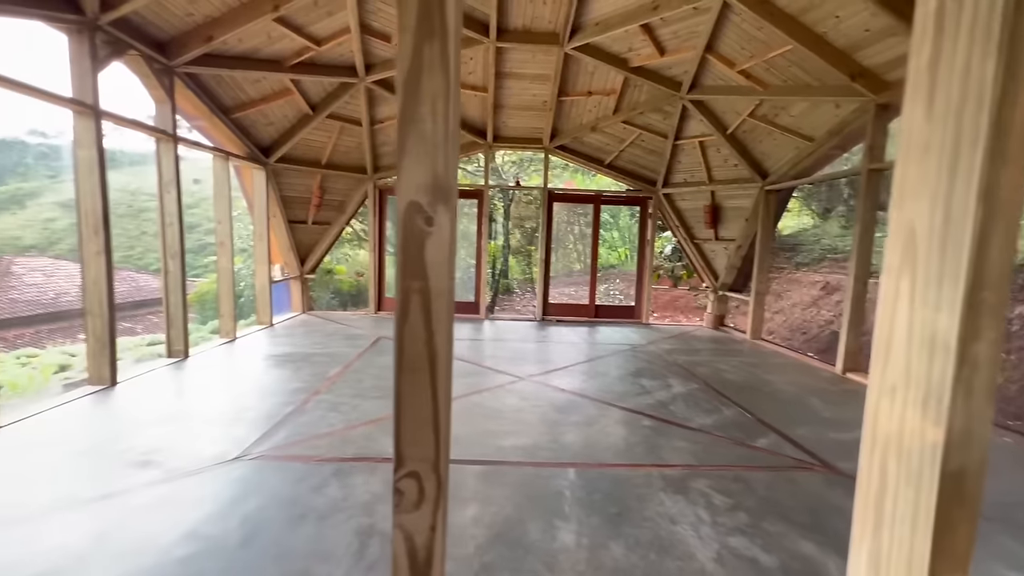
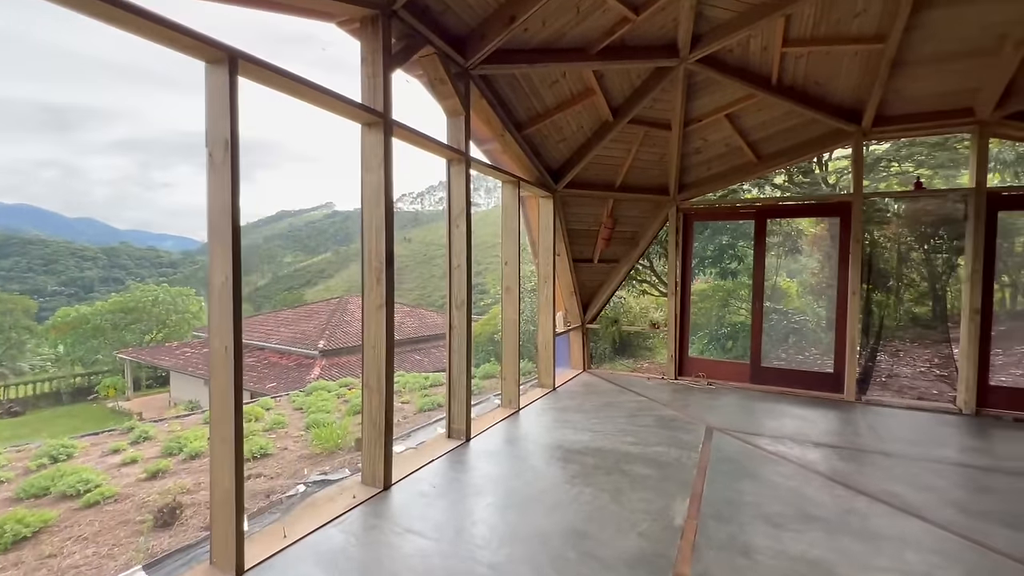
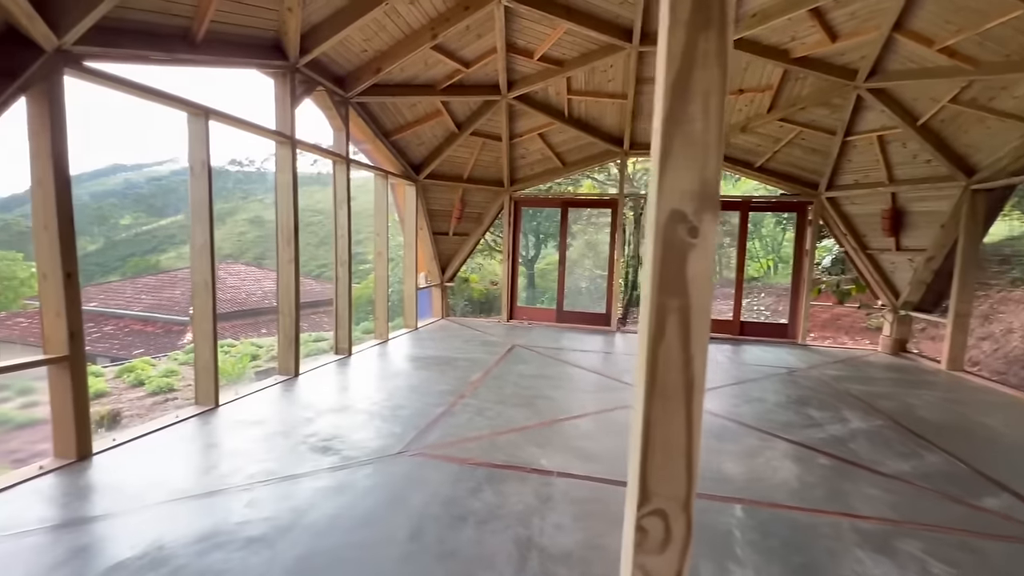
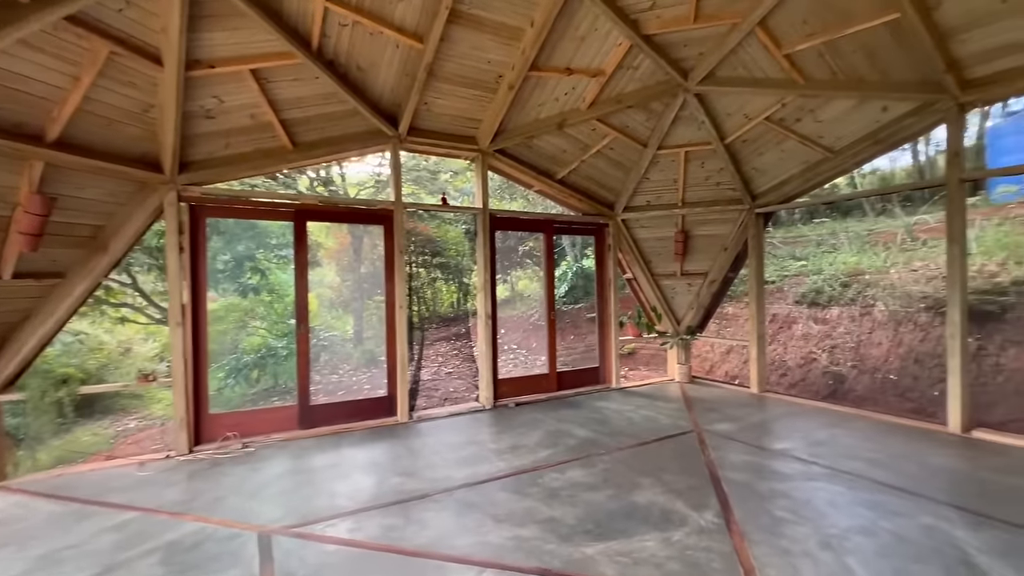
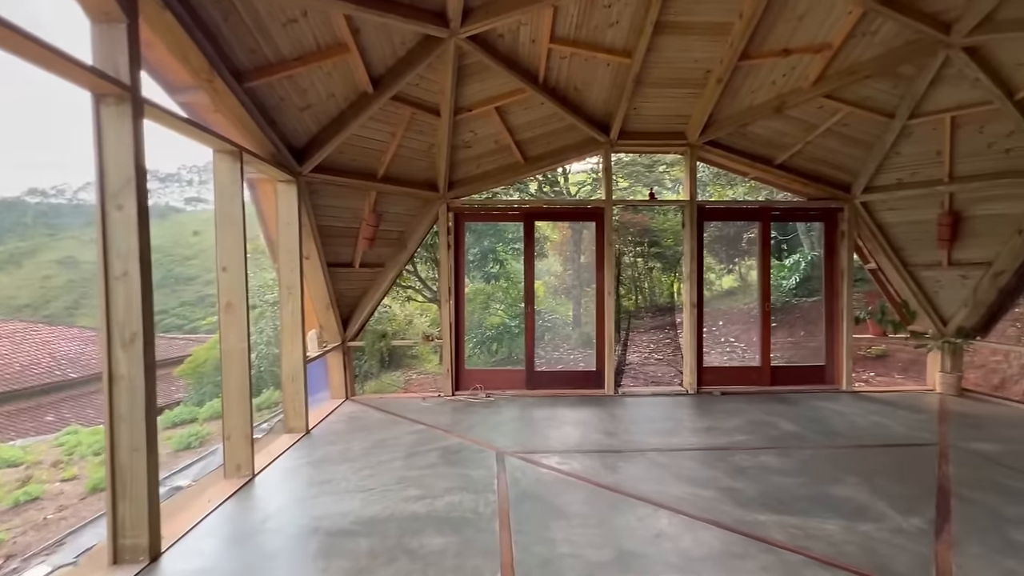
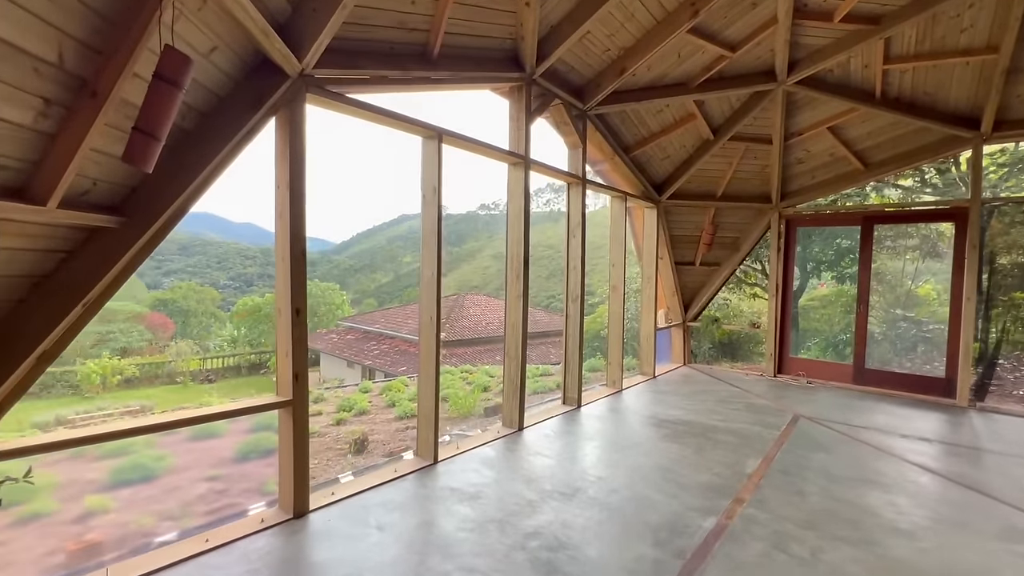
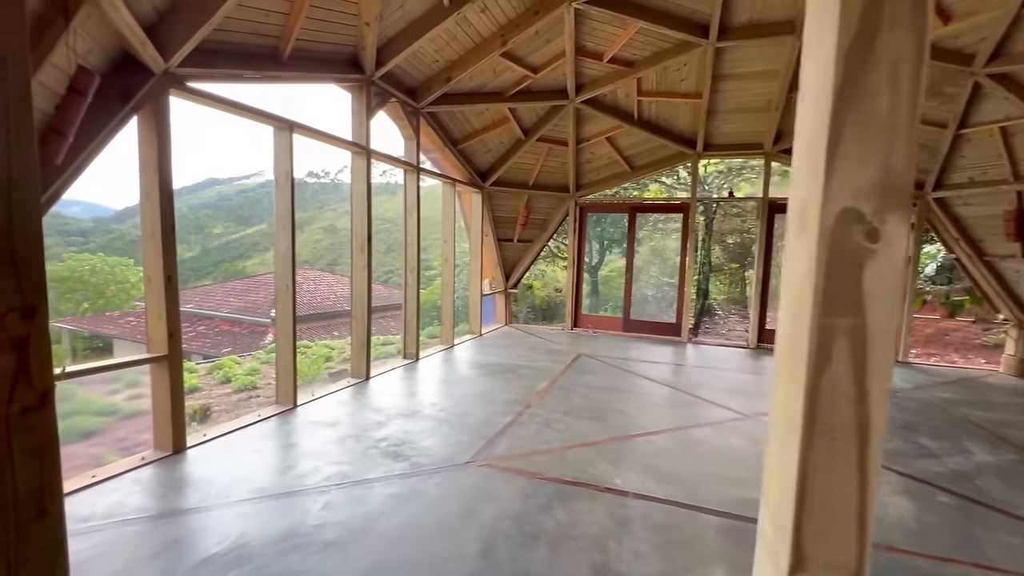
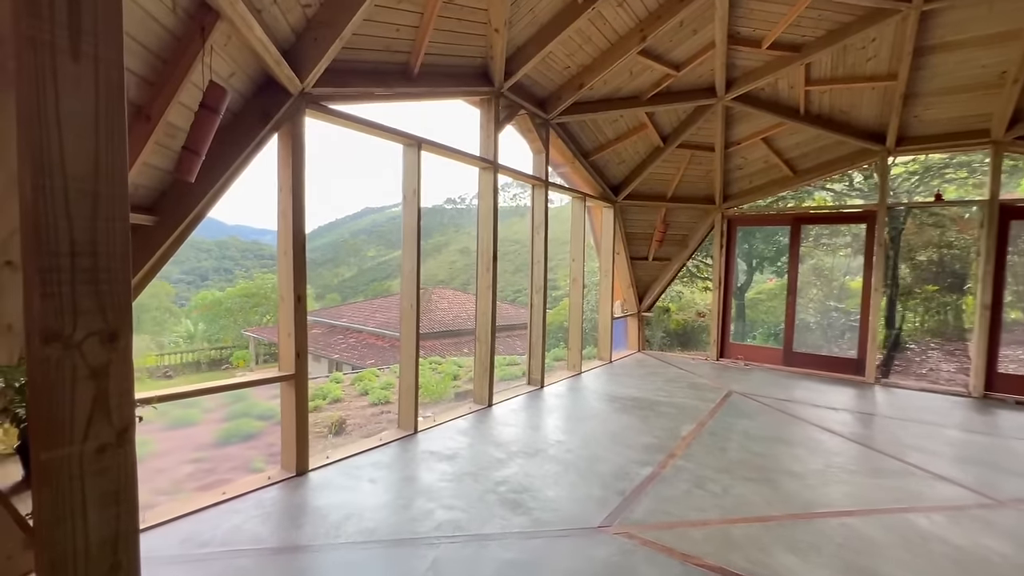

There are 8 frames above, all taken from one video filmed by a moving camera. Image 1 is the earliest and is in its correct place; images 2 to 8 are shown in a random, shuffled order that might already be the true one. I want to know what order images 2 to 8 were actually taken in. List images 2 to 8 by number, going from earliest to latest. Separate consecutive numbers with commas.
3, 7, 8, 6, 2, 5, 4
